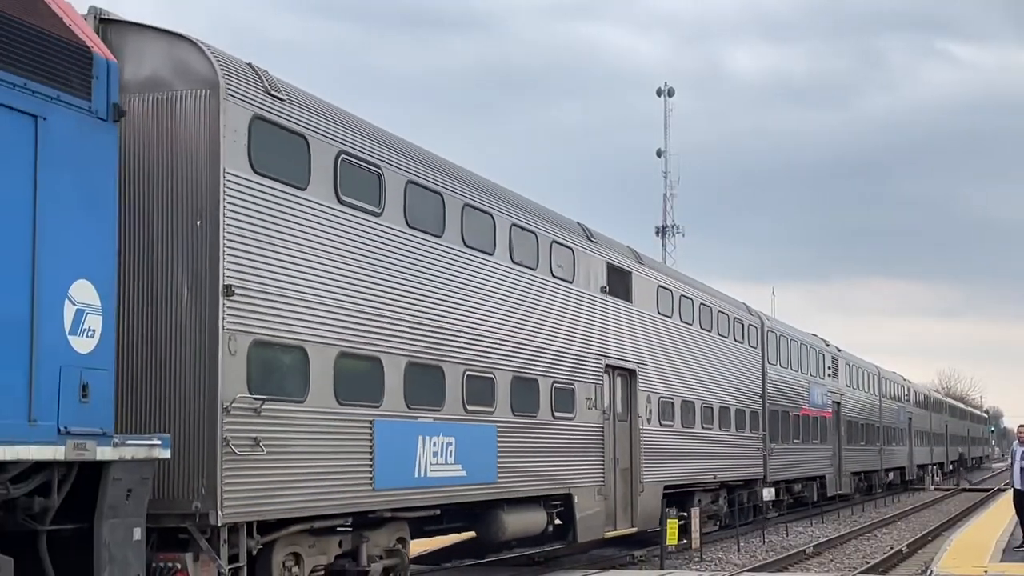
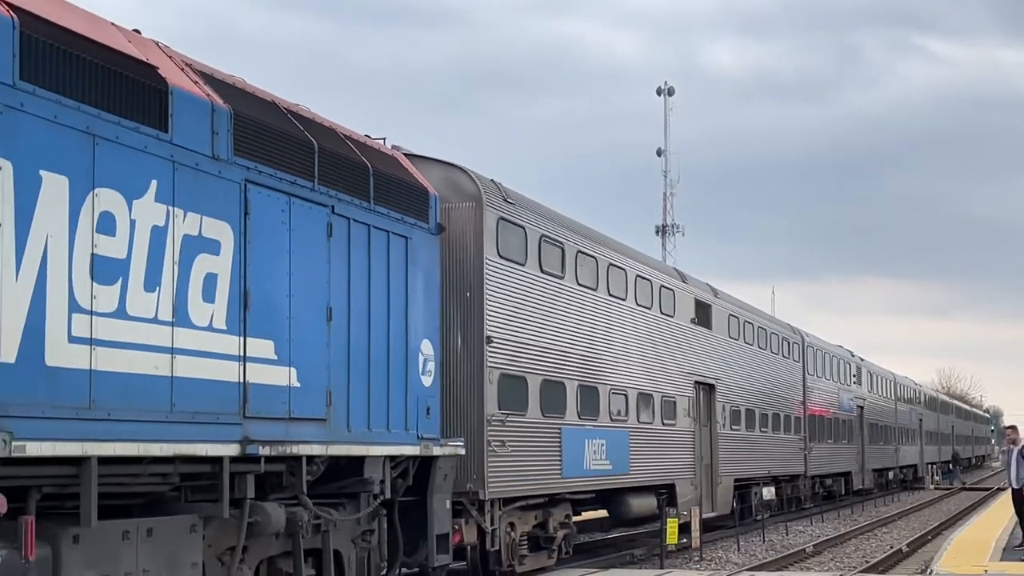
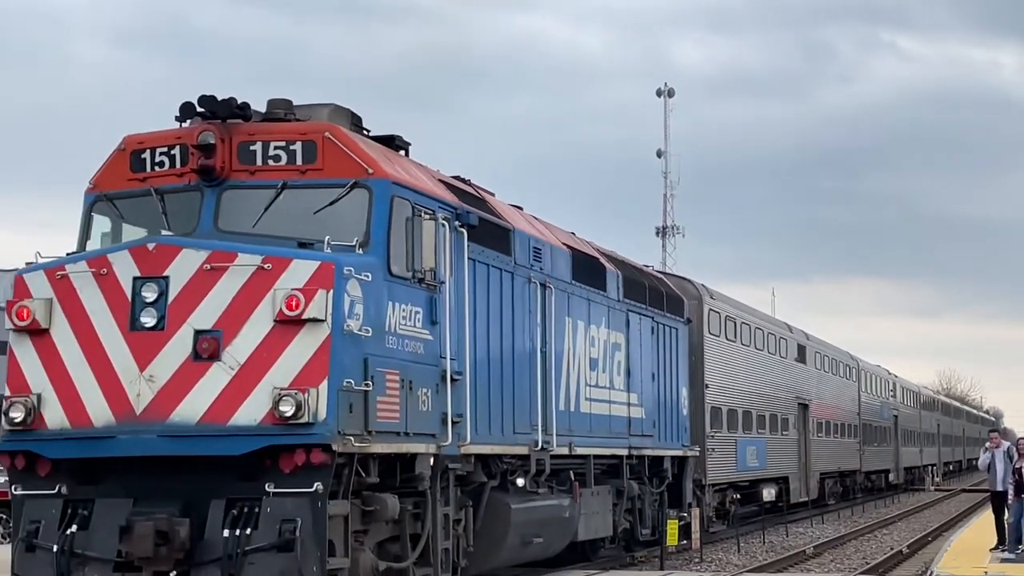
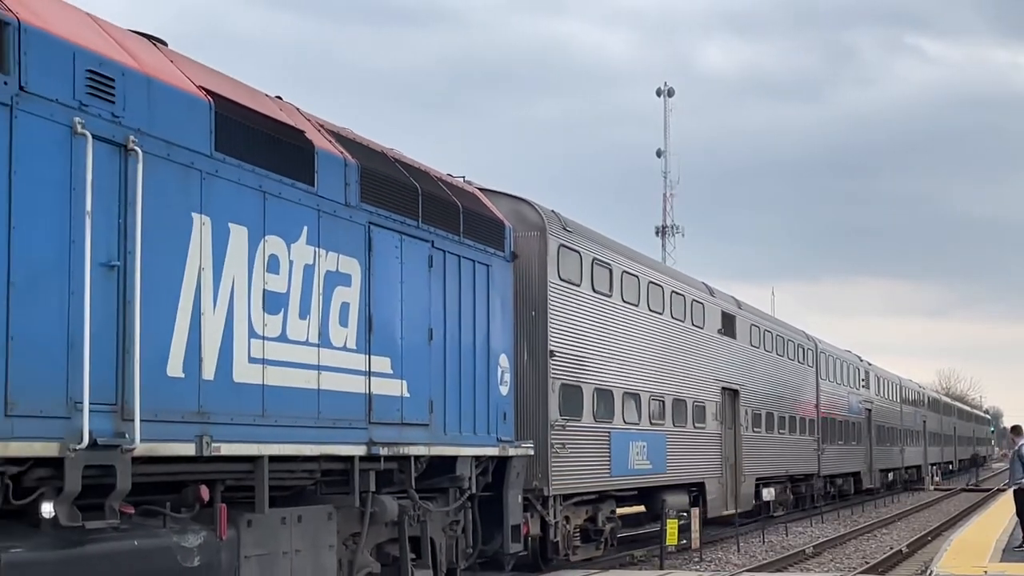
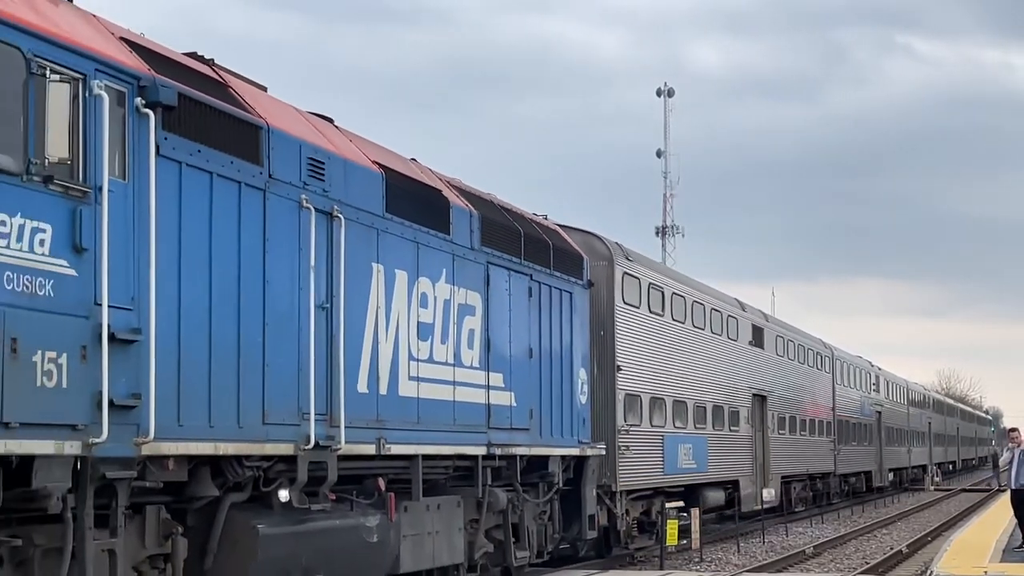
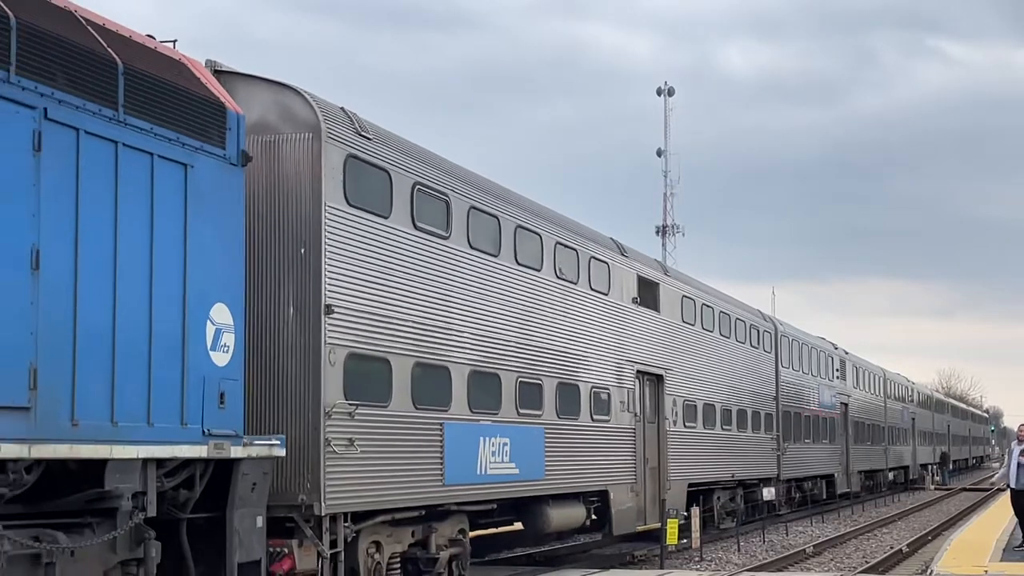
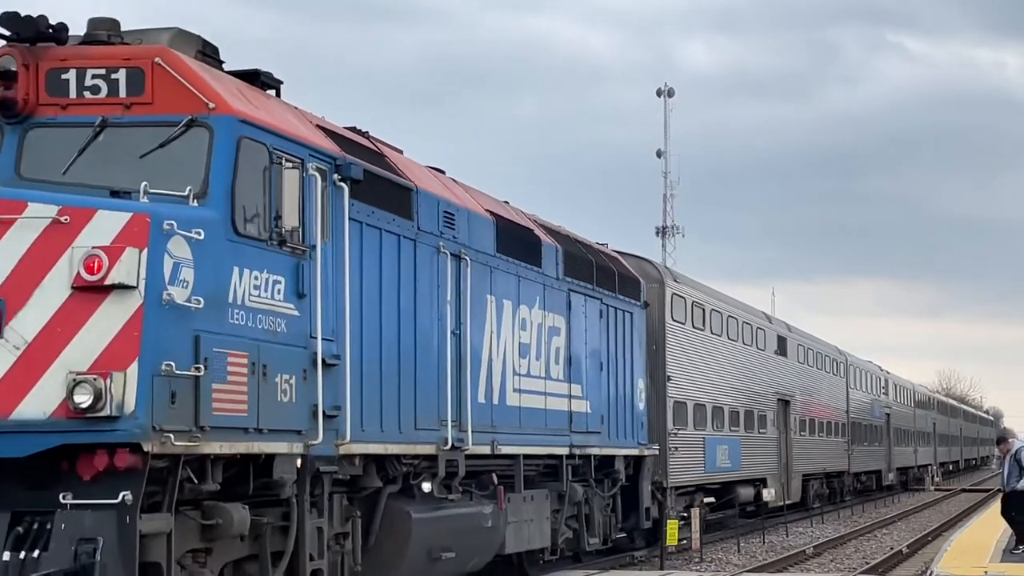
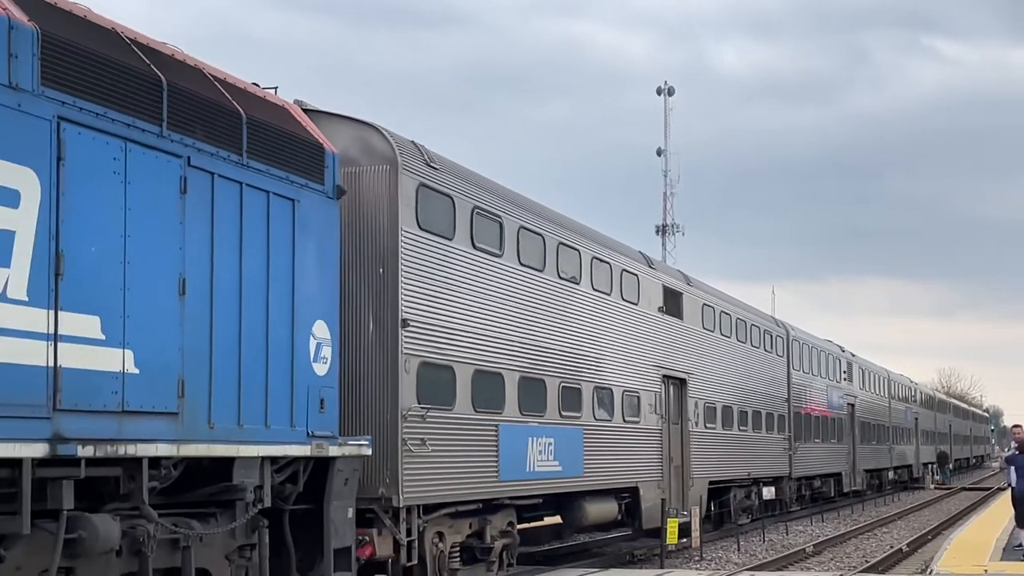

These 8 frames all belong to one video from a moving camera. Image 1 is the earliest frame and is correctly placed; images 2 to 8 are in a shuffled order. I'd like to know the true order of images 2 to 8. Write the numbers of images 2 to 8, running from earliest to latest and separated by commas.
6, 8, 2, 4, 5, 7, 3
